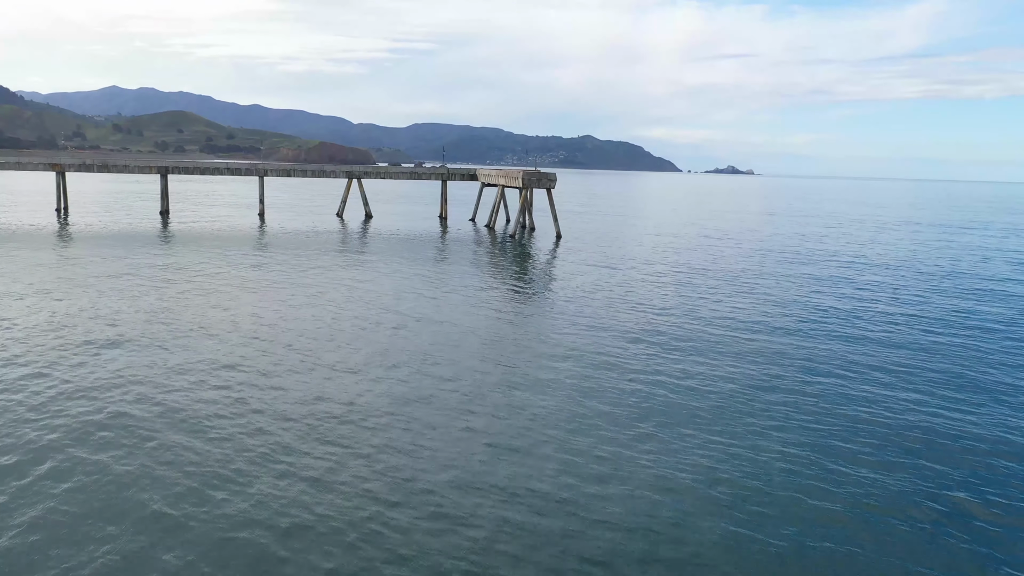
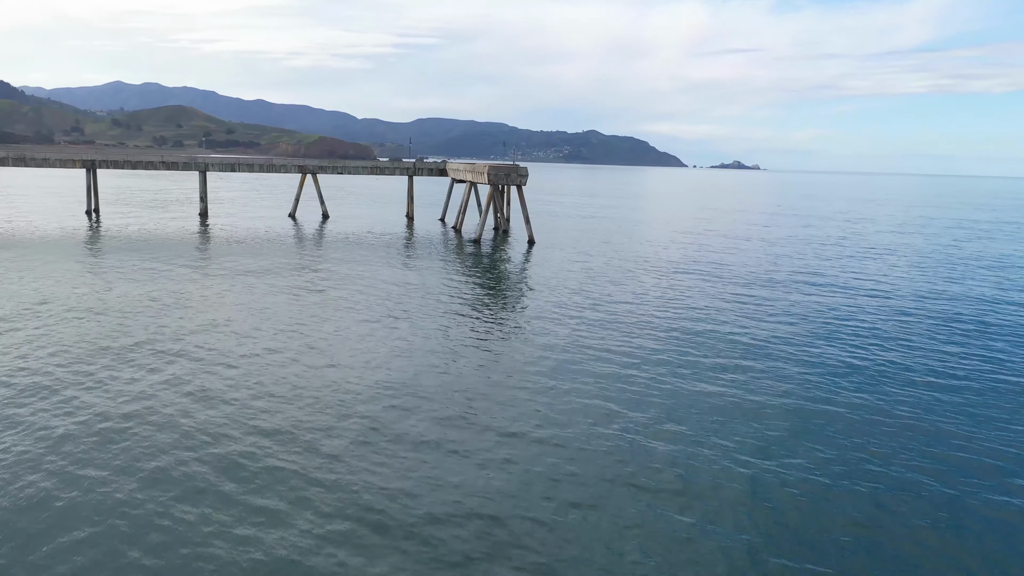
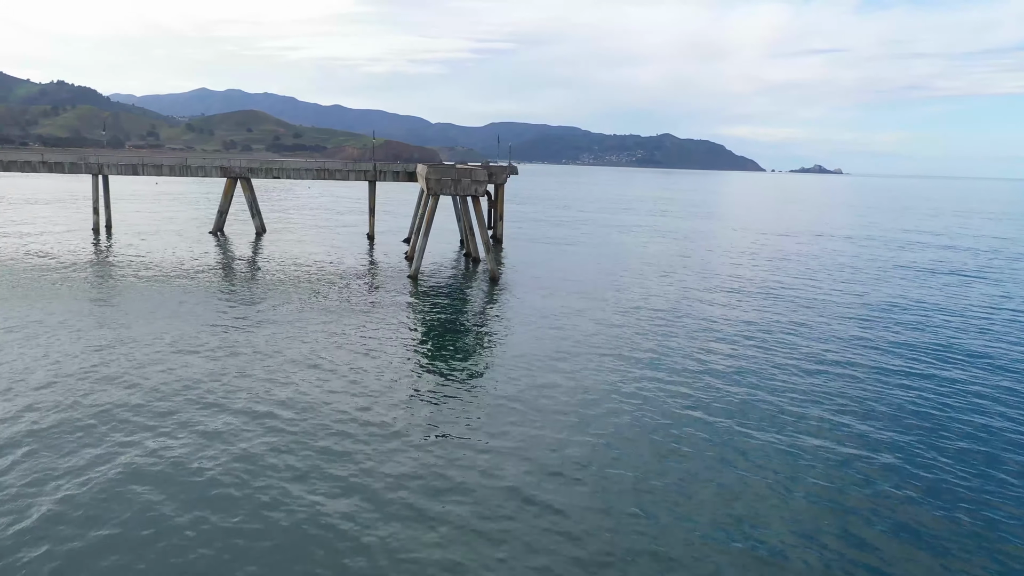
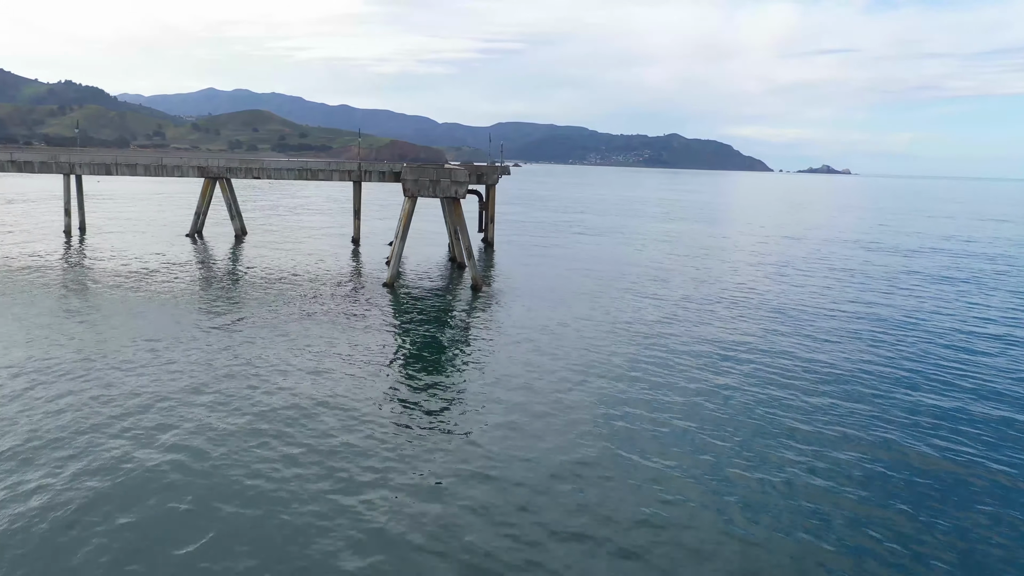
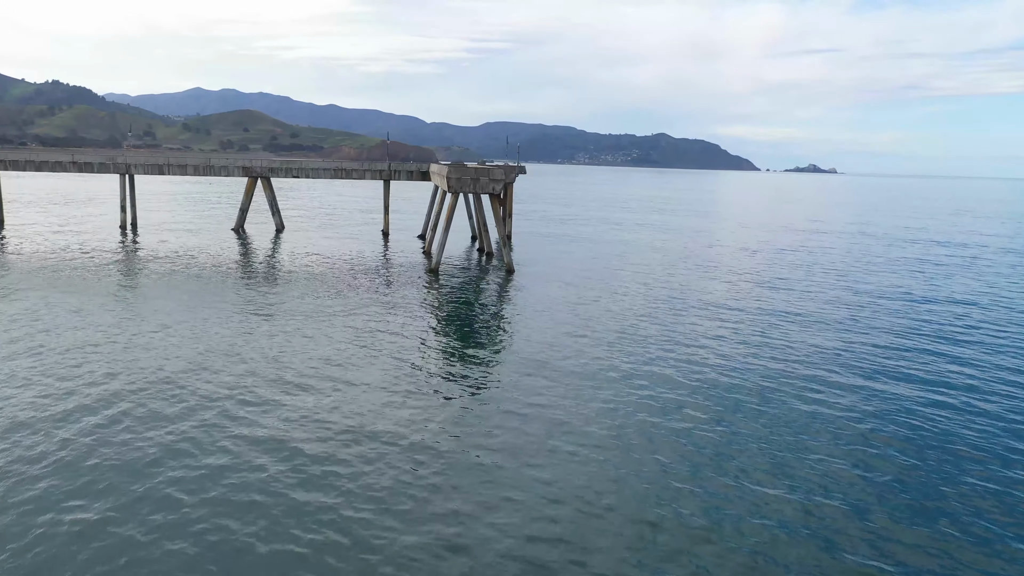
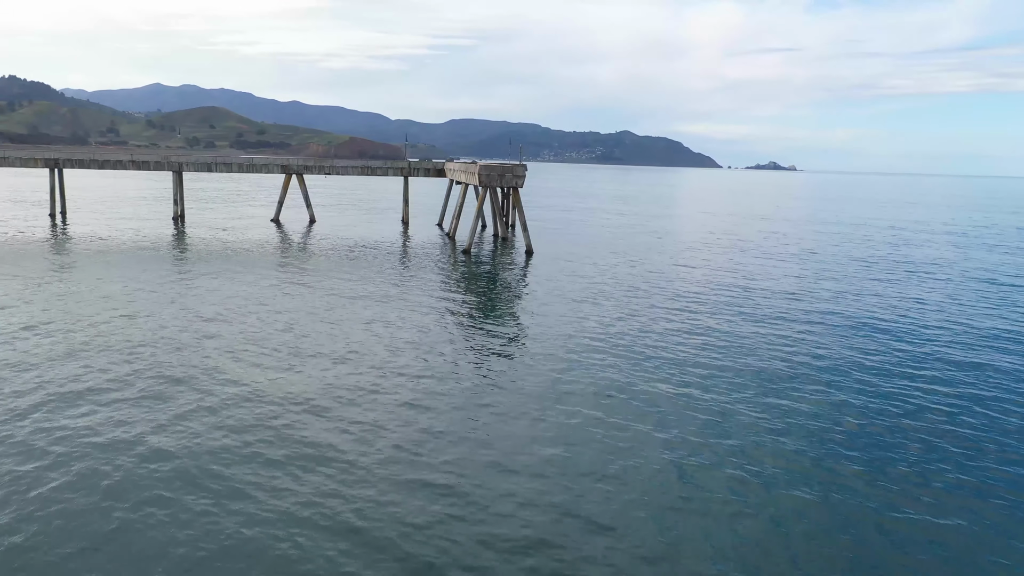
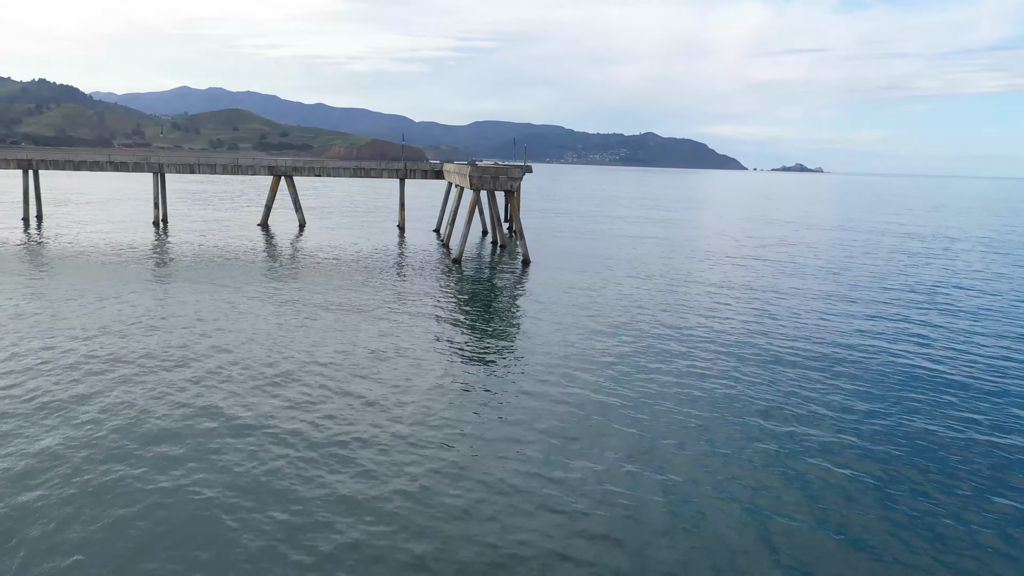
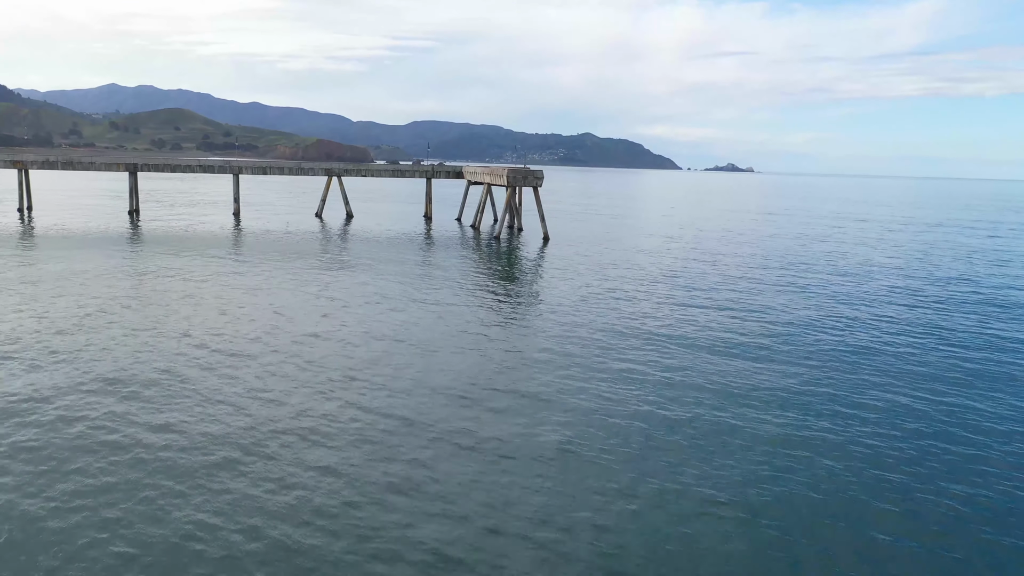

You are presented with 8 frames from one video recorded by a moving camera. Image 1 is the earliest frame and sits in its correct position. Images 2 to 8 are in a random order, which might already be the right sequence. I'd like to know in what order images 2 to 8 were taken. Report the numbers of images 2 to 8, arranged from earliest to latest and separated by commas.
8, 2, 6, 7, 5, 3, 4
